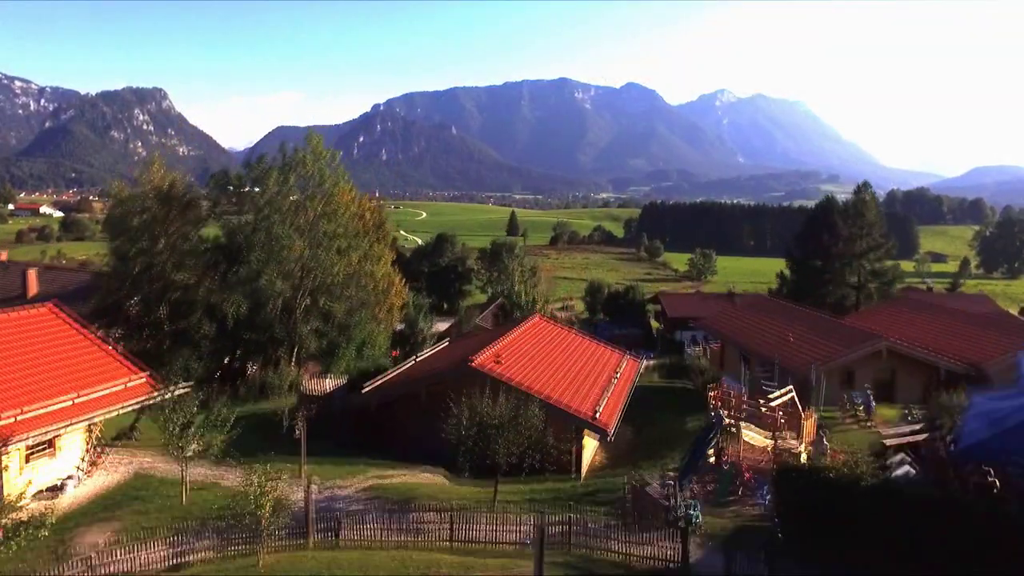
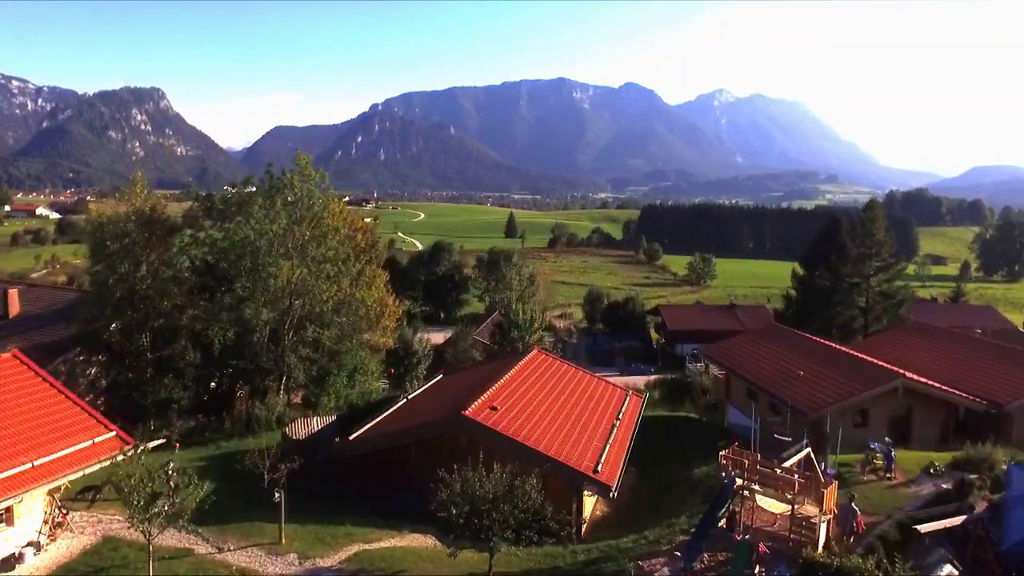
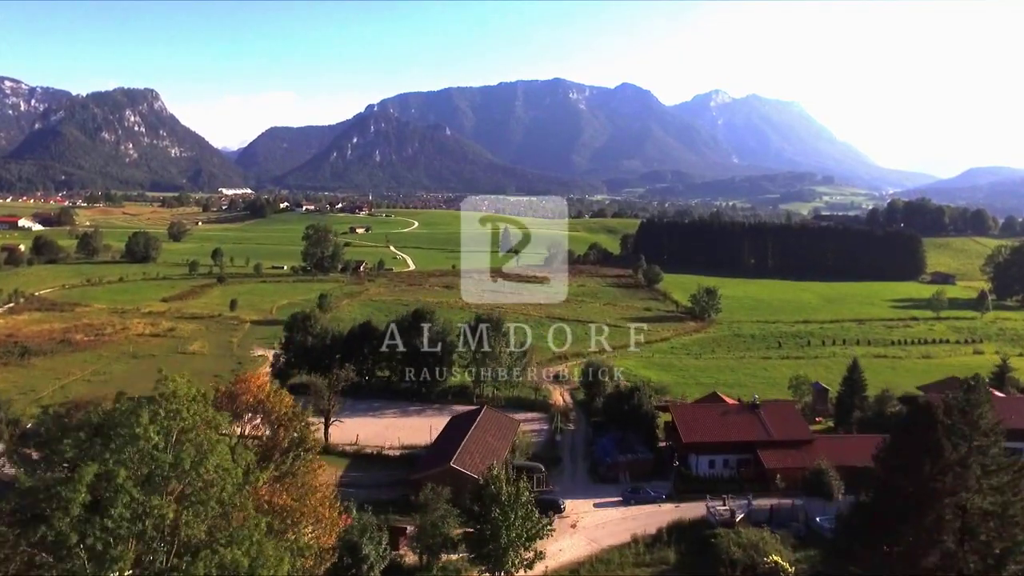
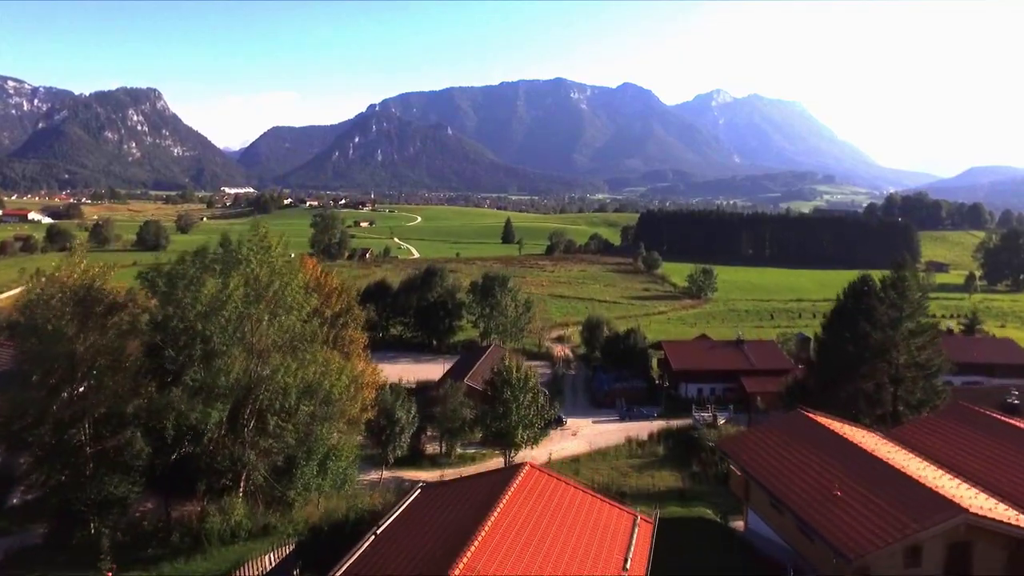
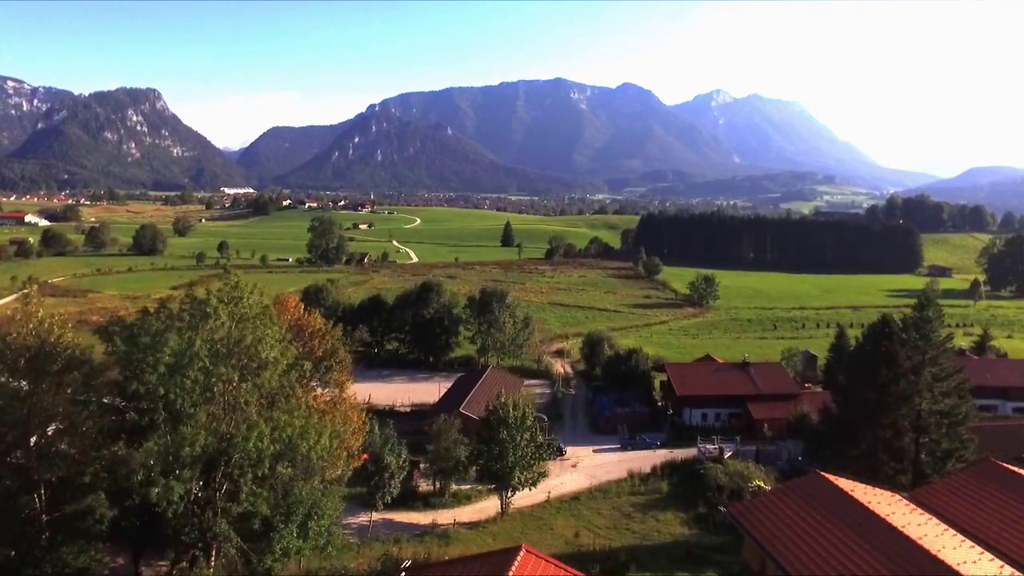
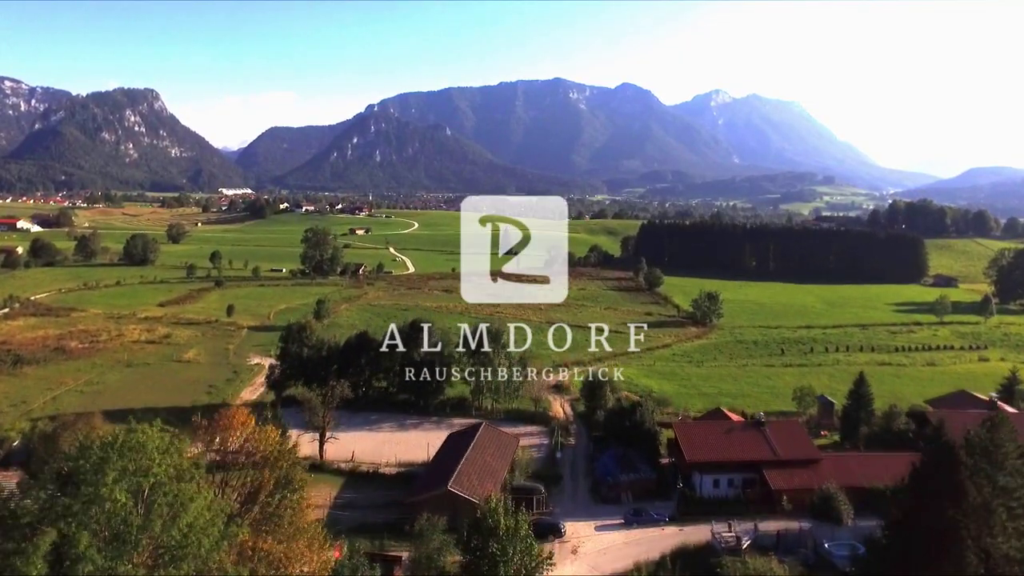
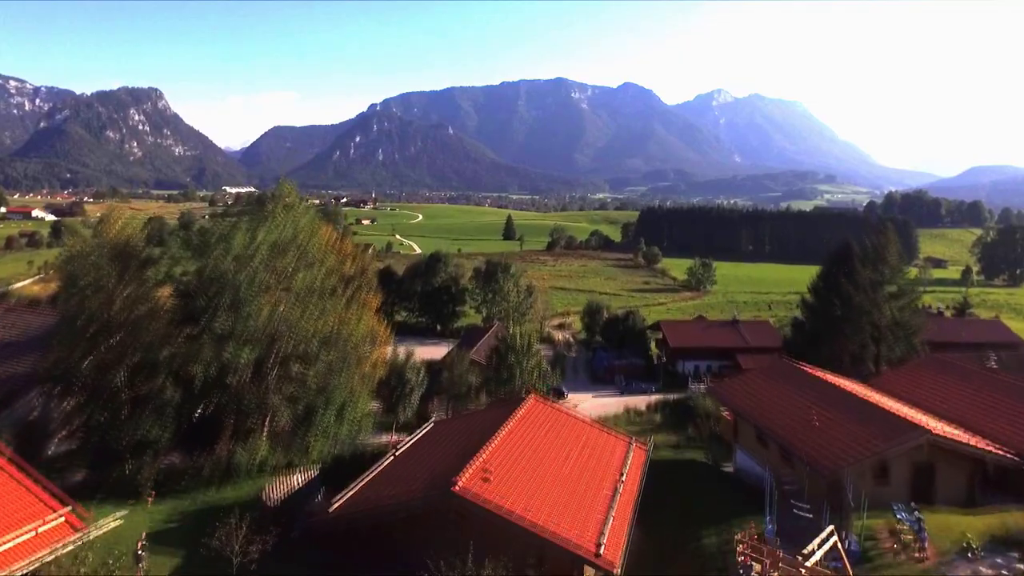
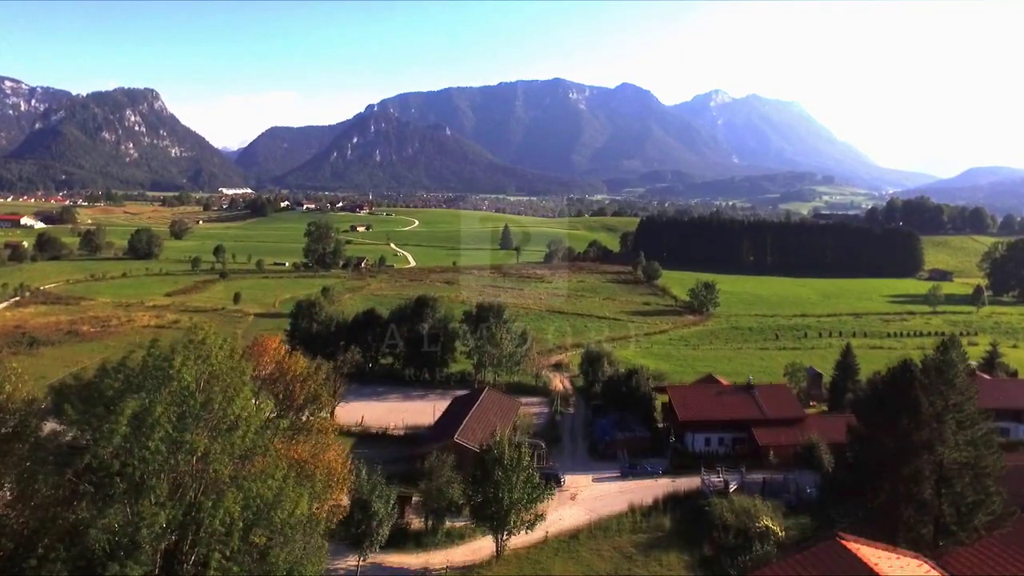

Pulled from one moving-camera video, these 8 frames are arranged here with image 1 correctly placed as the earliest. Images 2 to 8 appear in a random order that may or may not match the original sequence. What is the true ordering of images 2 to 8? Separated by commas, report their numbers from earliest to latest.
2, 7, 4, 5, 8, 3, 6
